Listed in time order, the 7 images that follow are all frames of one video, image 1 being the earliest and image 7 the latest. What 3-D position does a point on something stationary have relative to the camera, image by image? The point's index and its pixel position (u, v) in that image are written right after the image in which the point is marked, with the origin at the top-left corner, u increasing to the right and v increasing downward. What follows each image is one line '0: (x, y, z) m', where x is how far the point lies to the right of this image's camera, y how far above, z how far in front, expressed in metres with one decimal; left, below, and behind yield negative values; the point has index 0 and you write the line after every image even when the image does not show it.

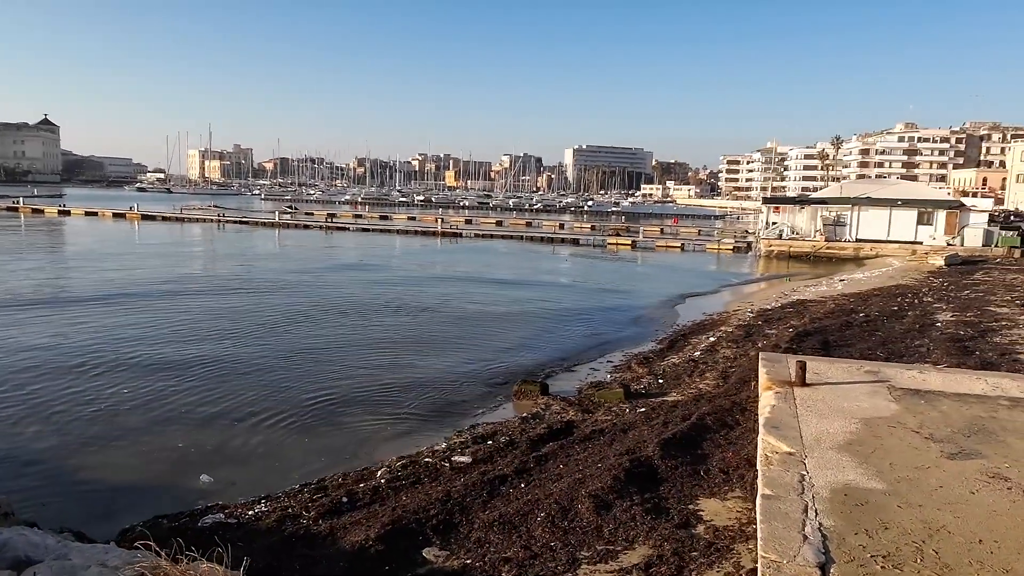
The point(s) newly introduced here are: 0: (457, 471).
0: (-0.6, -2.1, +8.2) m
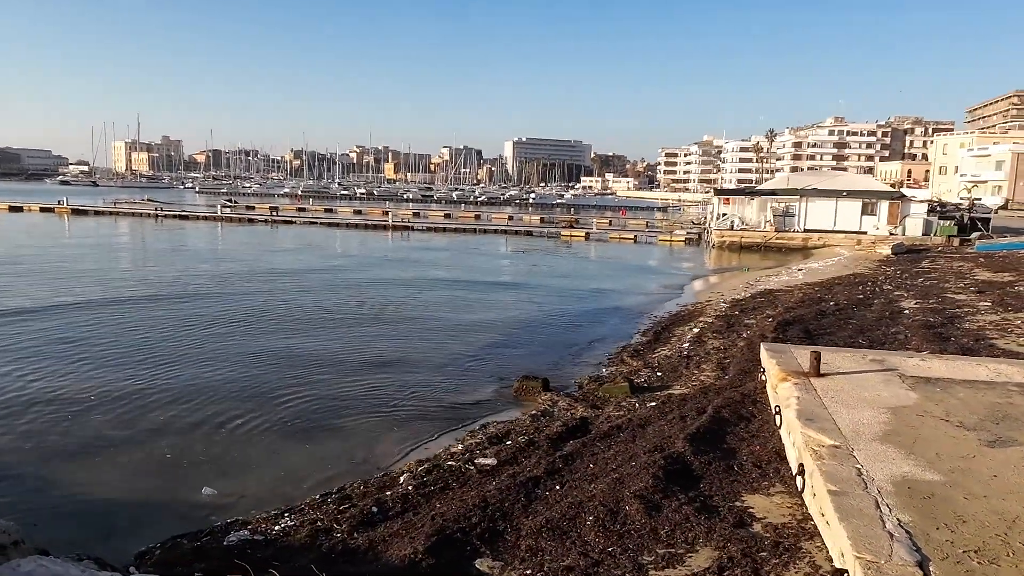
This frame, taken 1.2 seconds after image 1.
0: (-0.3, -2.0, +7.8) m
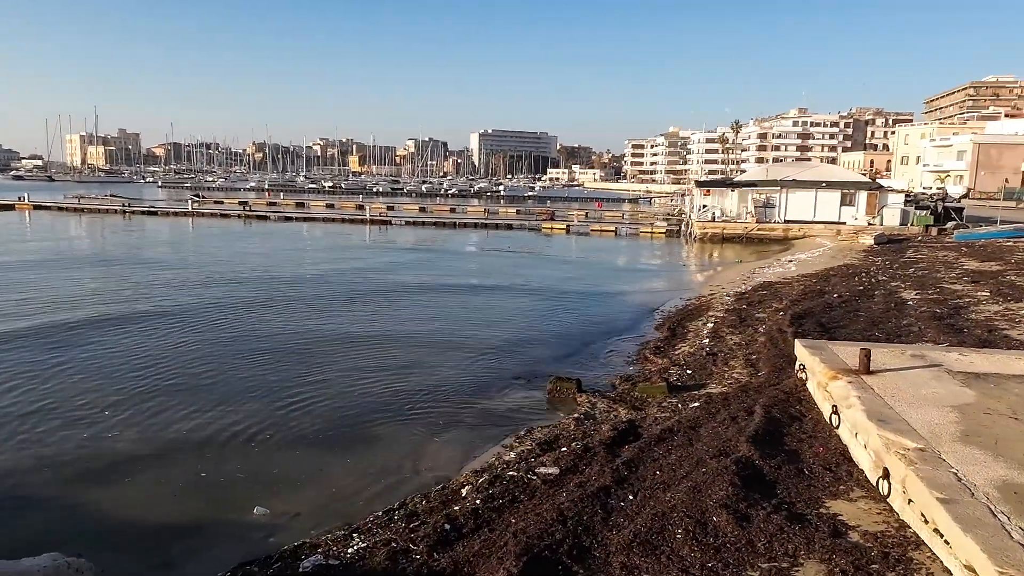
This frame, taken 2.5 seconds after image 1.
0: (+0.4, -2.0, +7.5) m
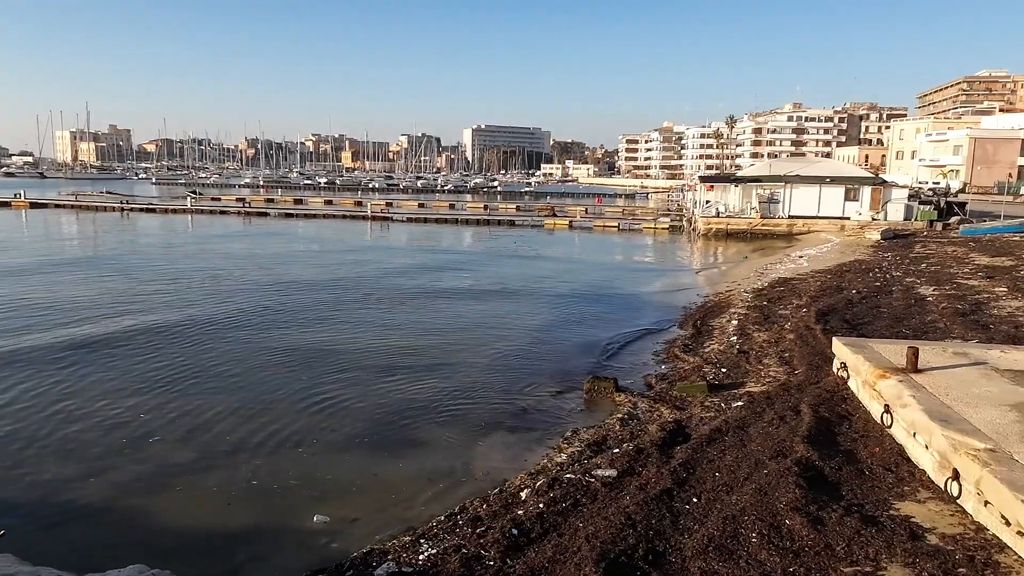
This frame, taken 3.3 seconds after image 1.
0: (+1.0, -2.0, +7.4) m
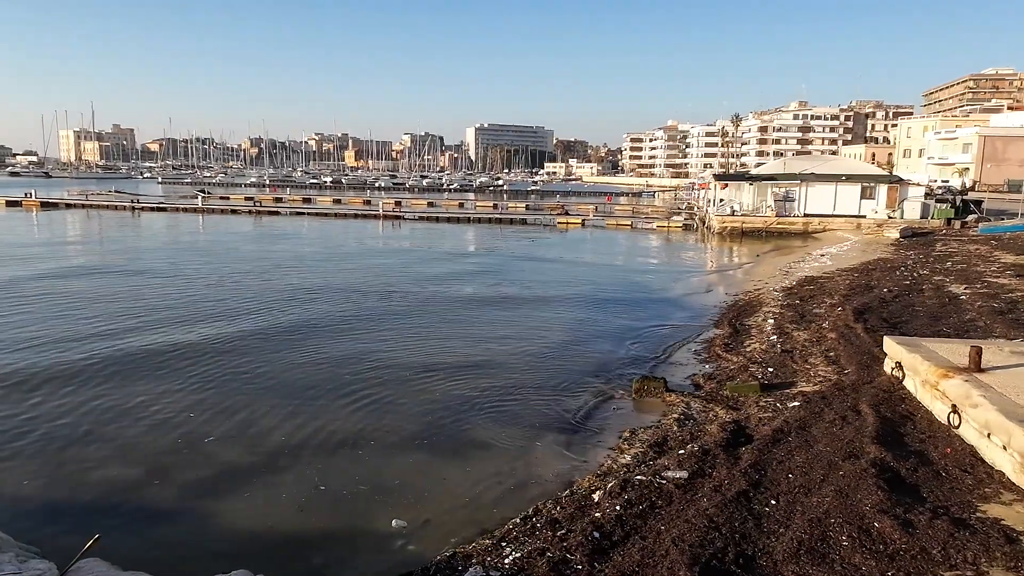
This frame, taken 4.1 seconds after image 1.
0: (+1.7, -2.0, +7.3) m
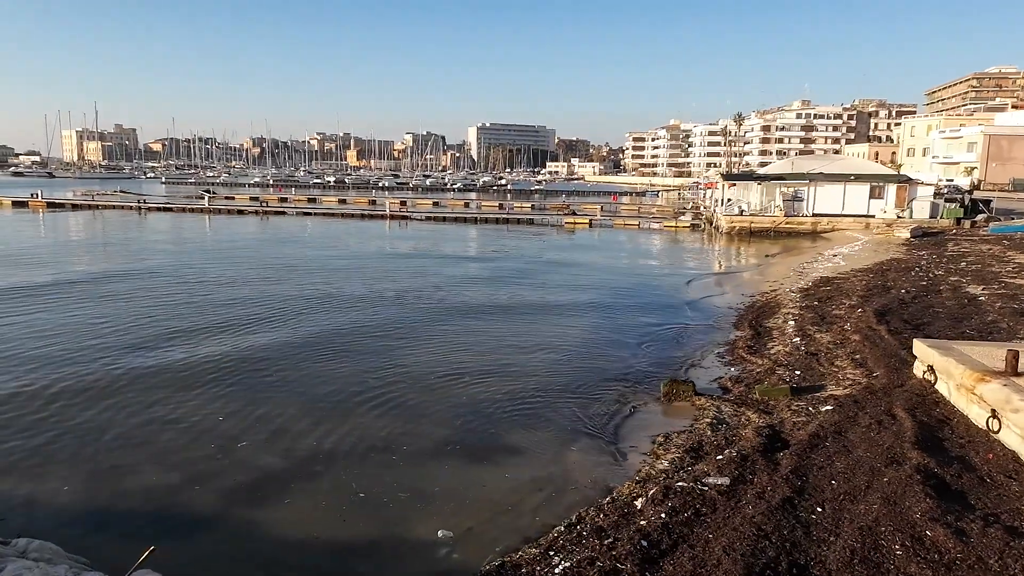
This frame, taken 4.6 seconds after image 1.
0: (+2.1, -2.1, +7.2) m
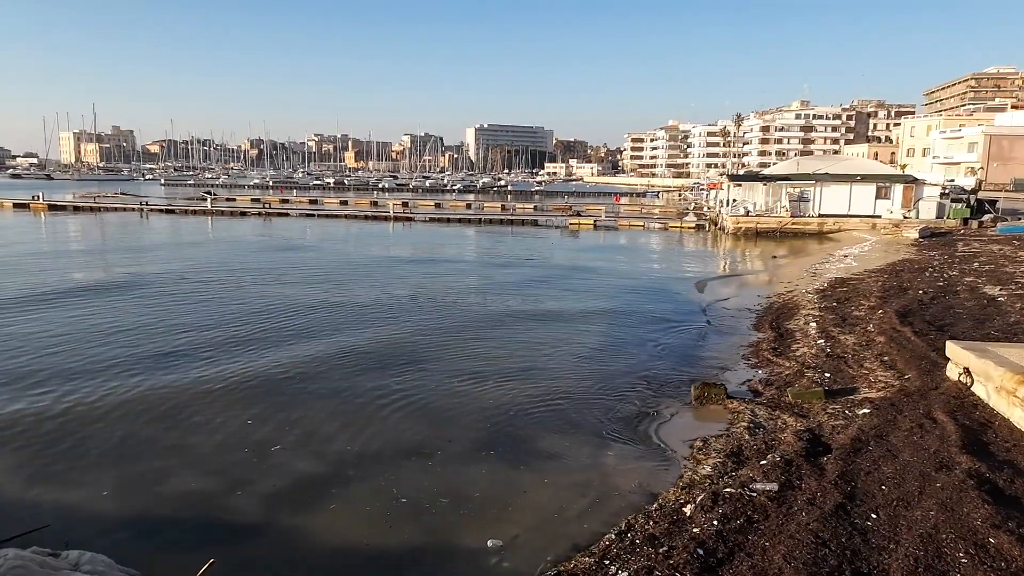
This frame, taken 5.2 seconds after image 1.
0: (+2.6, -2.1, +7.1) m
